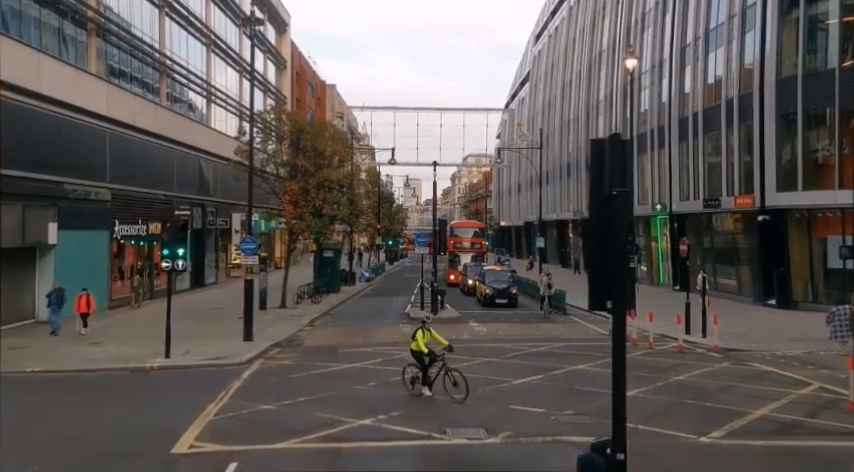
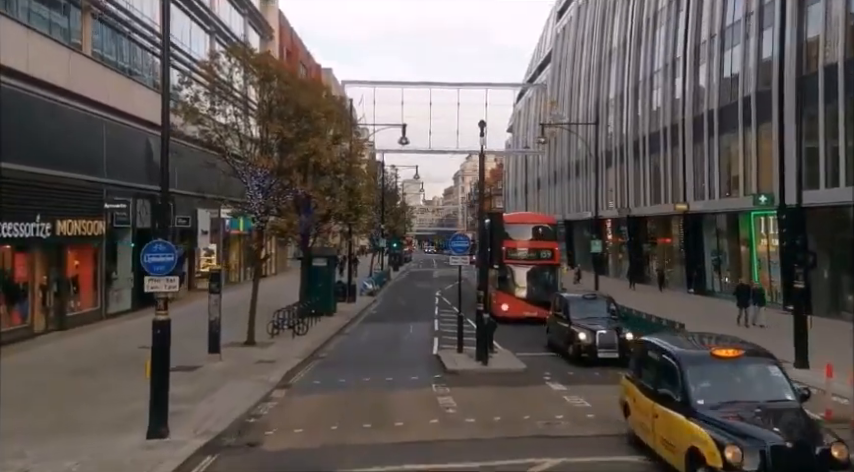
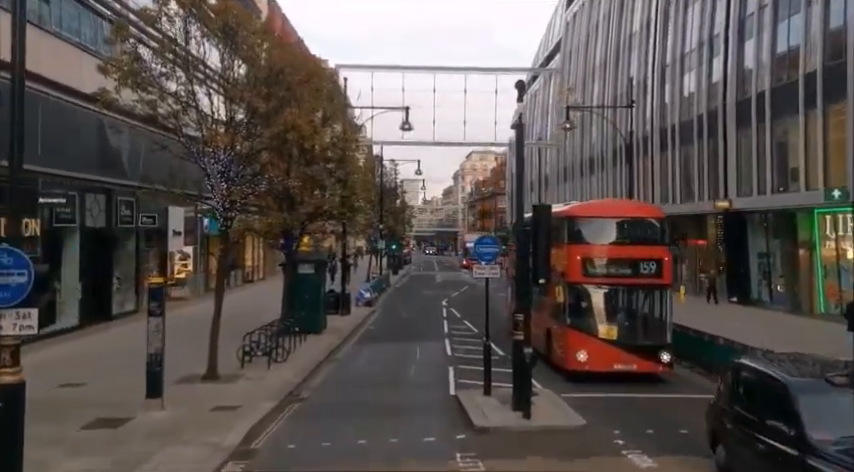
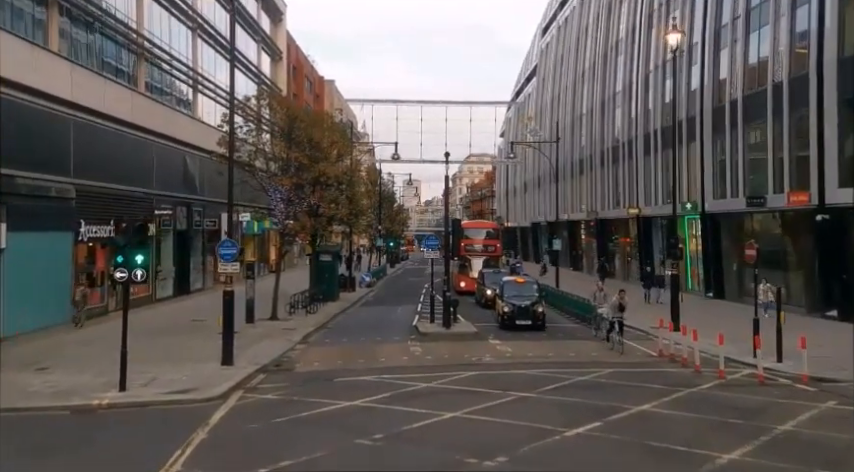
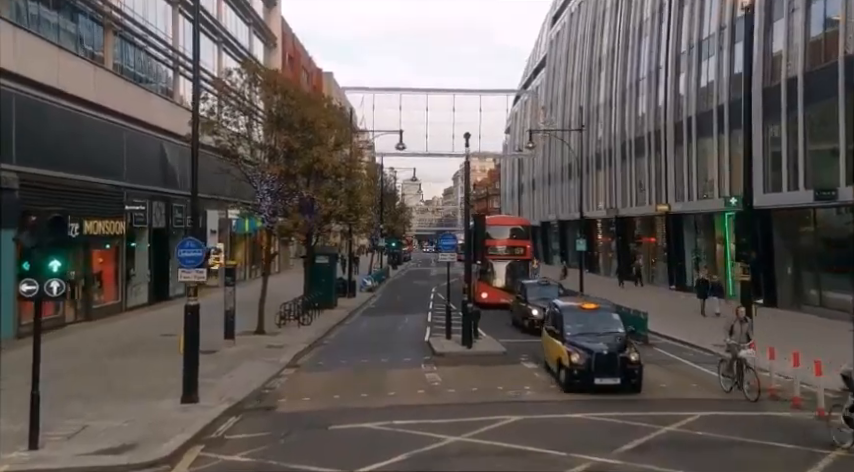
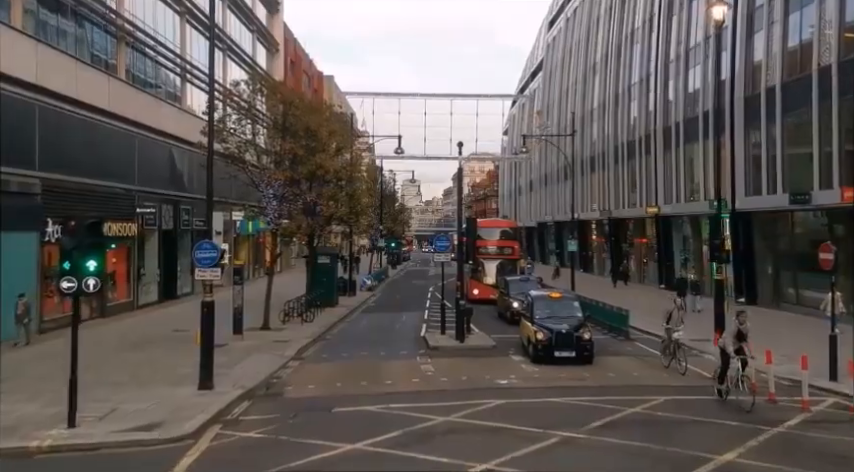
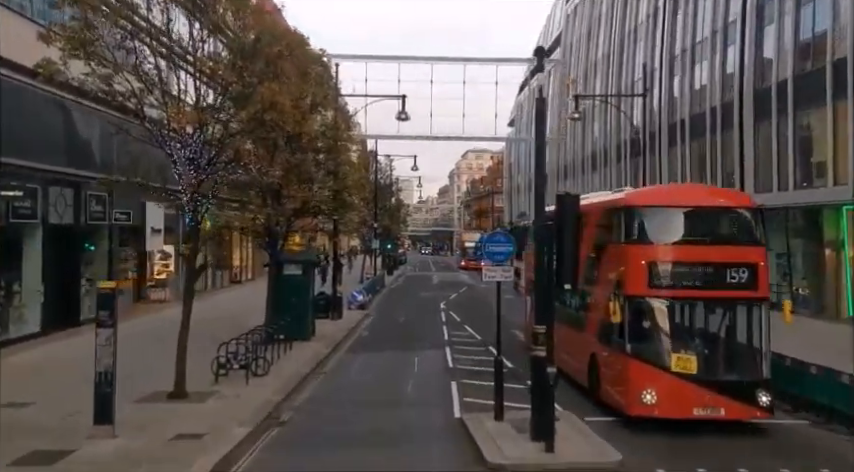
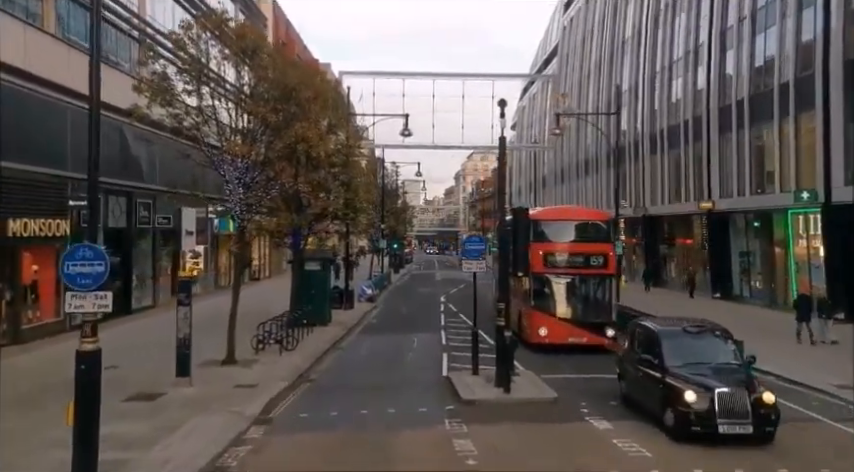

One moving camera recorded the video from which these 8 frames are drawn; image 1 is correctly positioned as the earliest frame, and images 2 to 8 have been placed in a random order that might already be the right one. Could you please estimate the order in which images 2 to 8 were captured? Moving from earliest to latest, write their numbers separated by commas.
4, 6, 5, 2, 8, 3, 7
